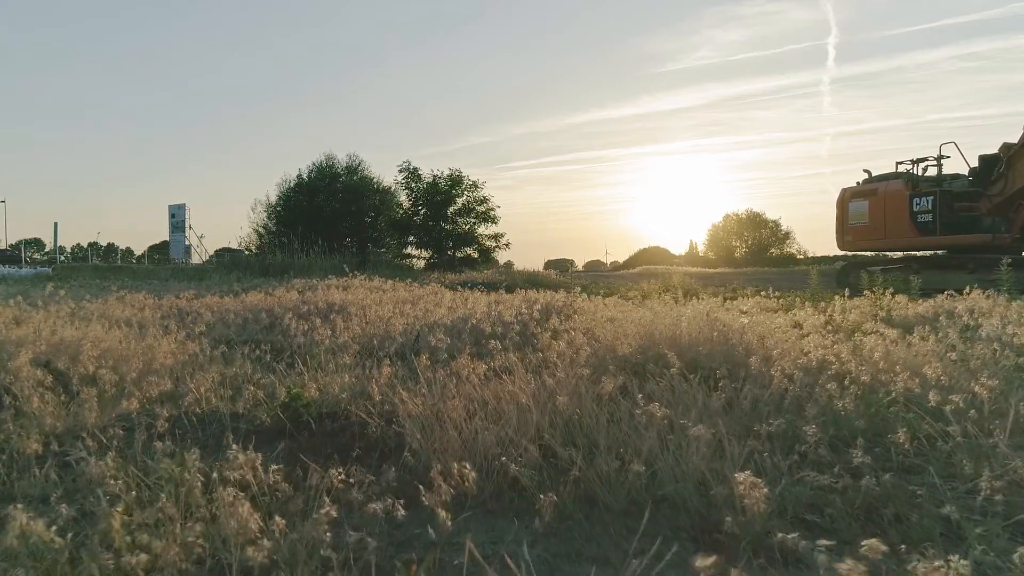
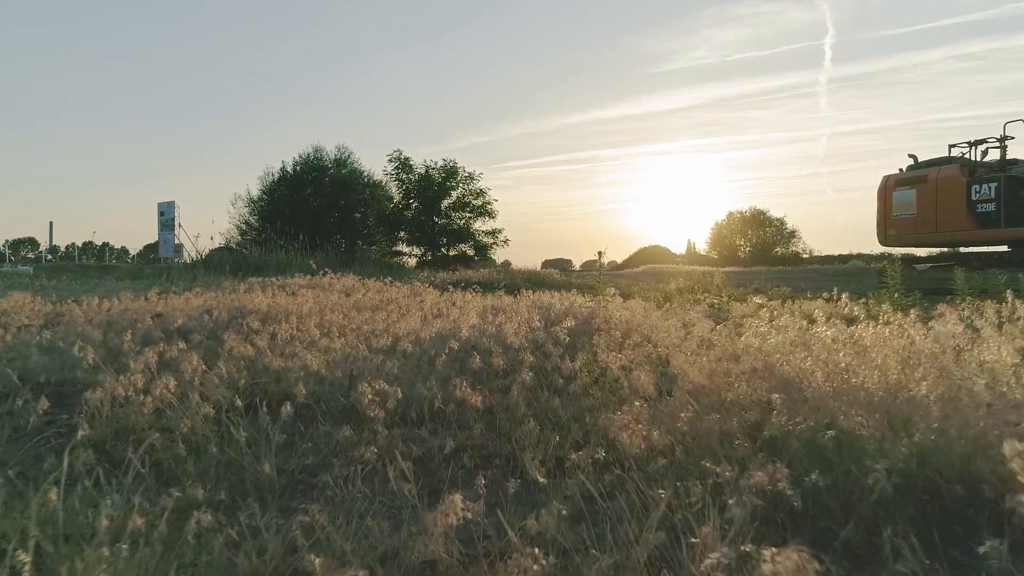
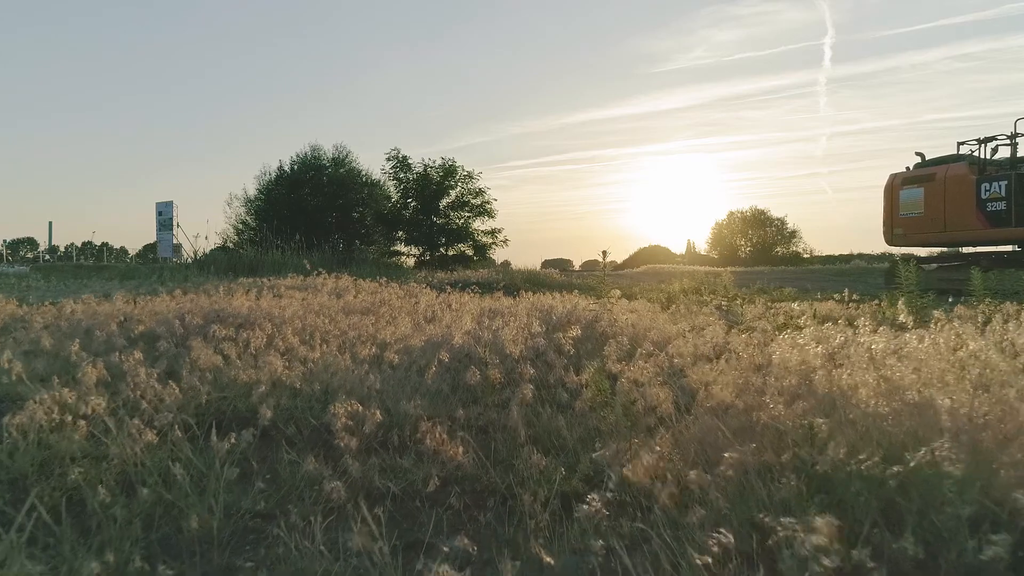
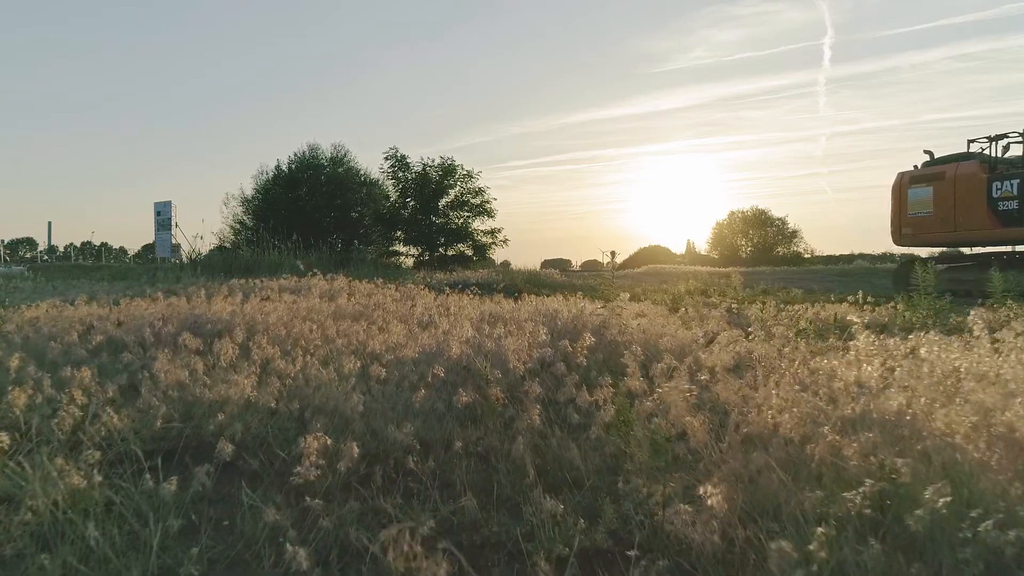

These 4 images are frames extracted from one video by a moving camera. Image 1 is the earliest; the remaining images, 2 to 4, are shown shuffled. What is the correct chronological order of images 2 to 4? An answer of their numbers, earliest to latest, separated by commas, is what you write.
2, 3, 4
